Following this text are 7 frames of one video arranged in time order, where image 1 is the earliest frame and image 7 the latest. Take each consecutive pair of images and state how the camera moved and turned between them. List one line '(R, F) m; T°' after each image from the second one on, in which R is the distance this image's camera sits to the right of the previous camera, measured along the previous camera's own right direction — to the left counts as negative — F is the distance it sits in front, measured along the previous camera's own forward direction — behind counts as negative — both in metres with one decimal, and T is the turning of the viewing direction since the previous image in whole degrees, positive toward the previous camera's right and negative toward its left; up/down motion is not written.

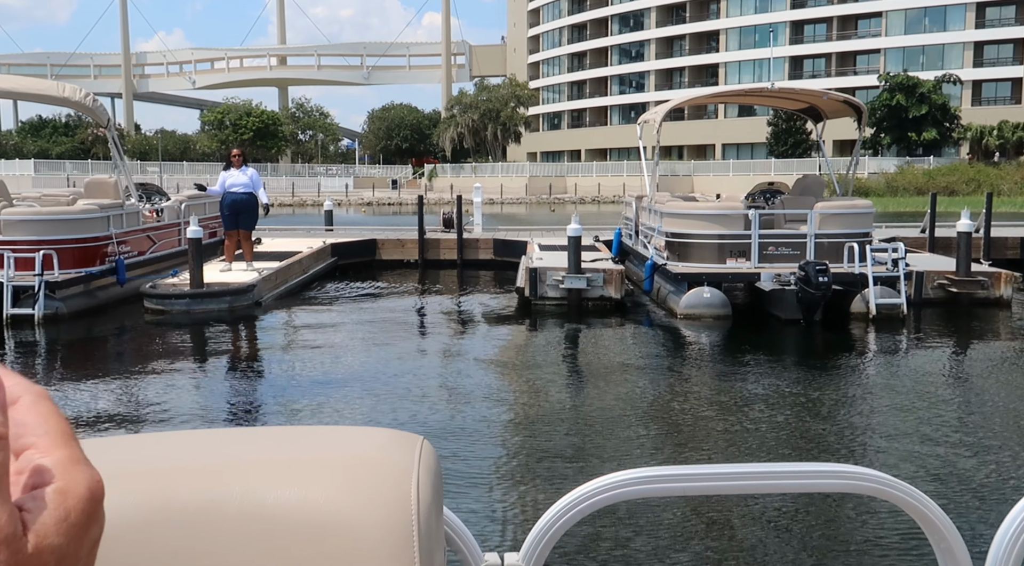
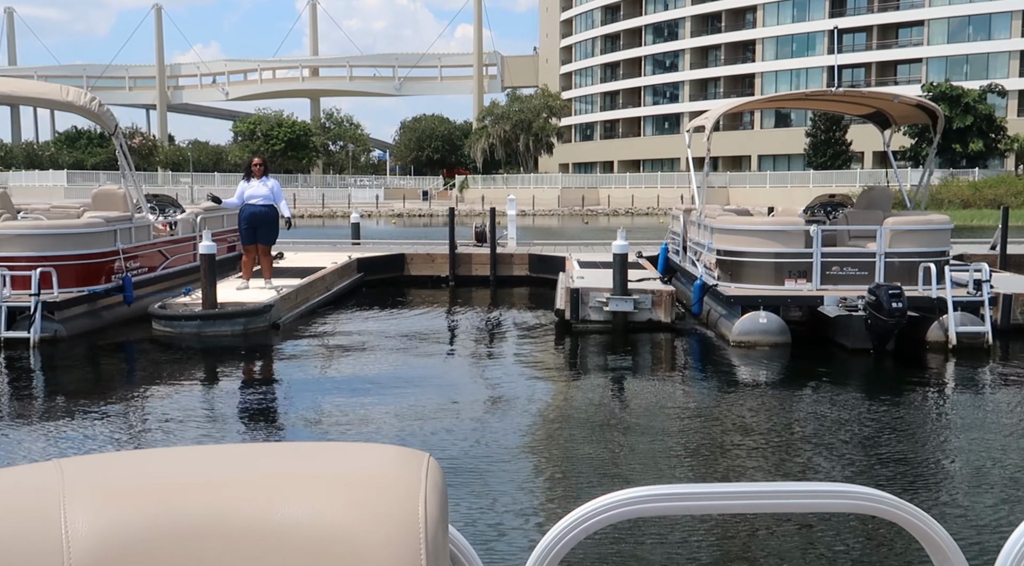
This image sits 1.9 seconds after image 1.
(-0.1, +1.0) m; -2°
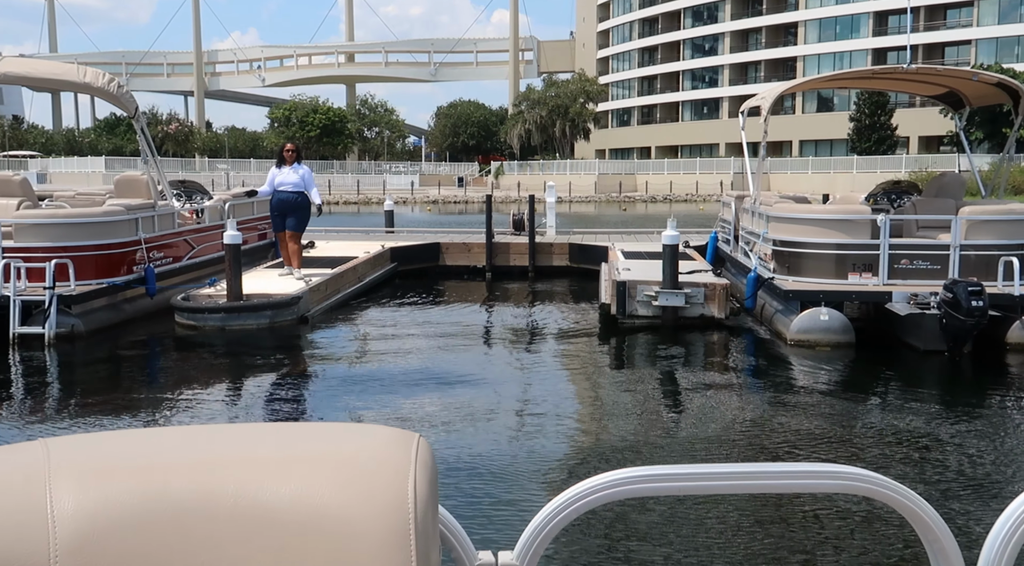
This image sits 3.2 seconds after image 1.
(-0.1, +0.7) m; -2°
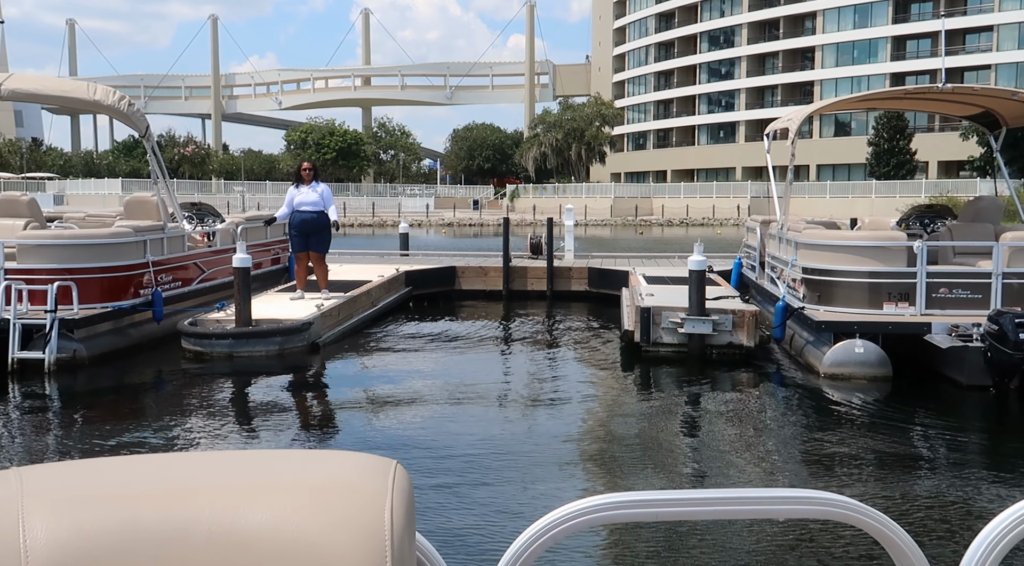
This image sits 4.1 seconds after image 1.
(0.0, +0.4) m; -1°
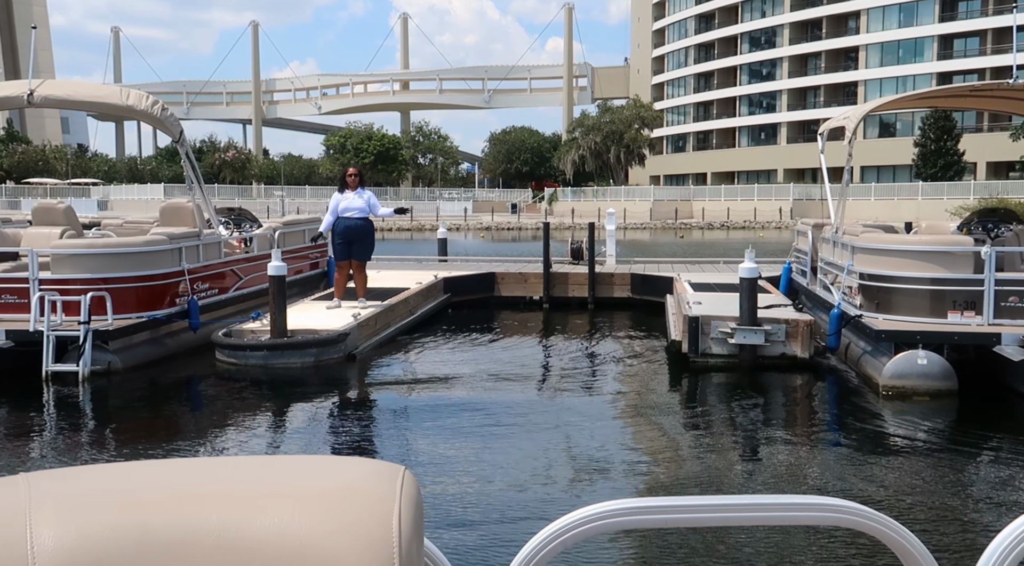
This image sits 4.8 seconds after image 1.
(0.0, +0.3) m; -2°
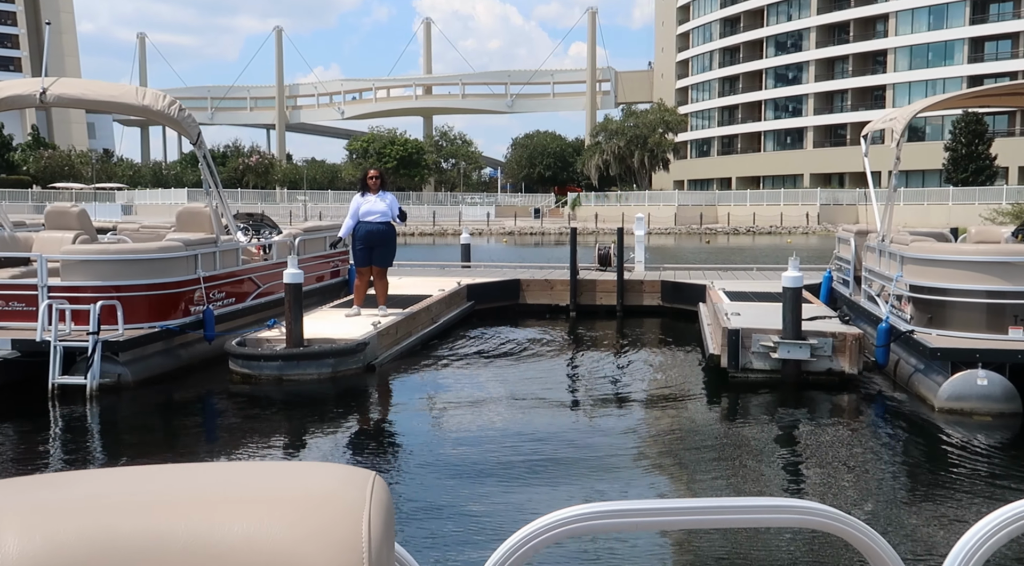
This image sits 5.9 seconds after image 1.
(-0.1, +0.5) m; -1°
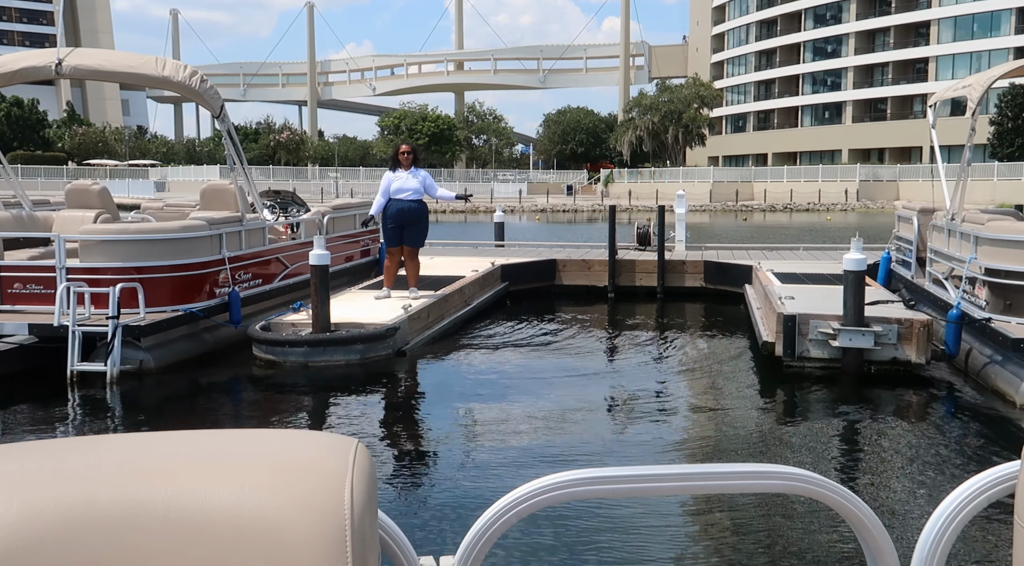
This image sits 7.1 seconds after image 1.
(-0.1, +0.5) m; -2°
